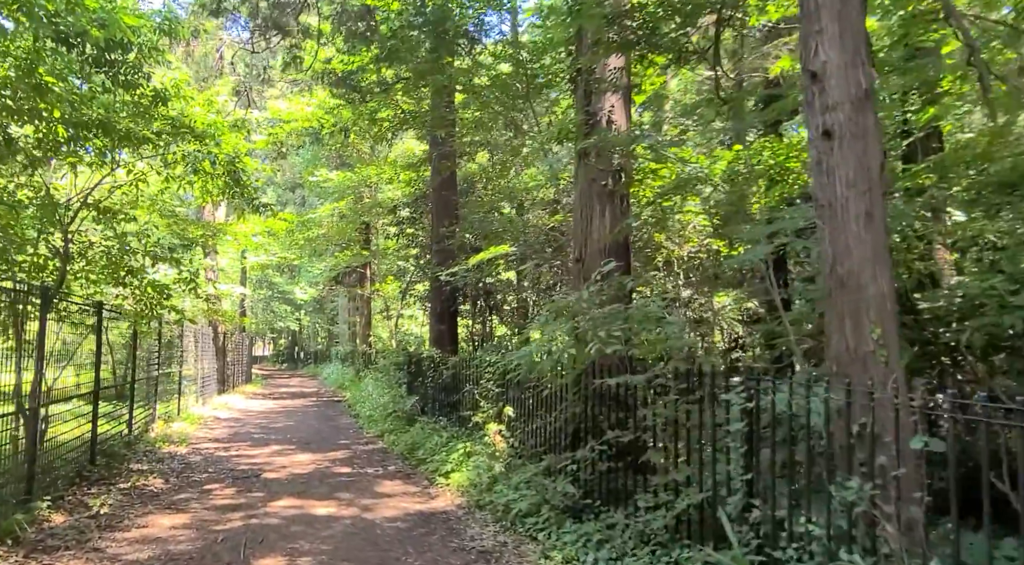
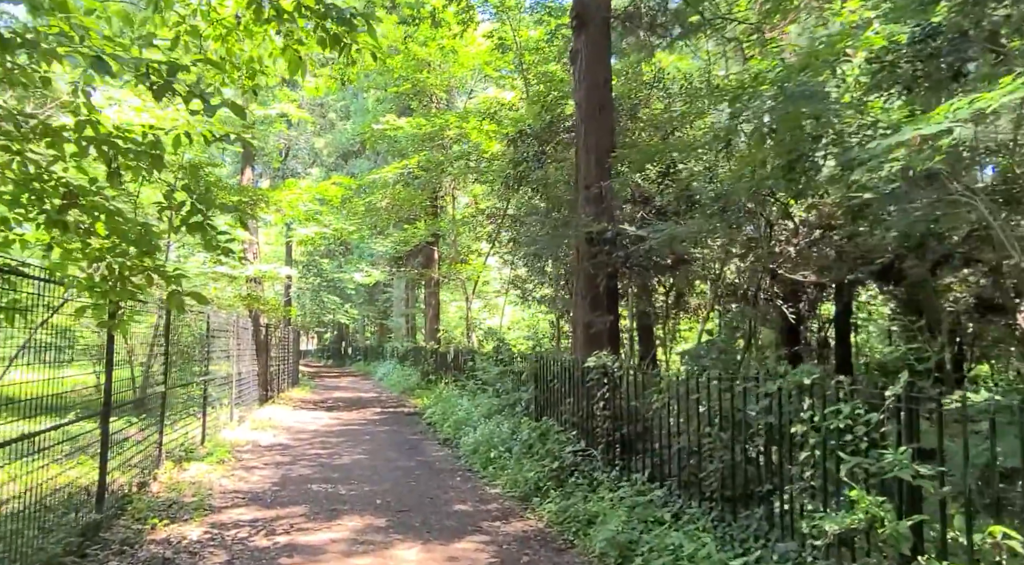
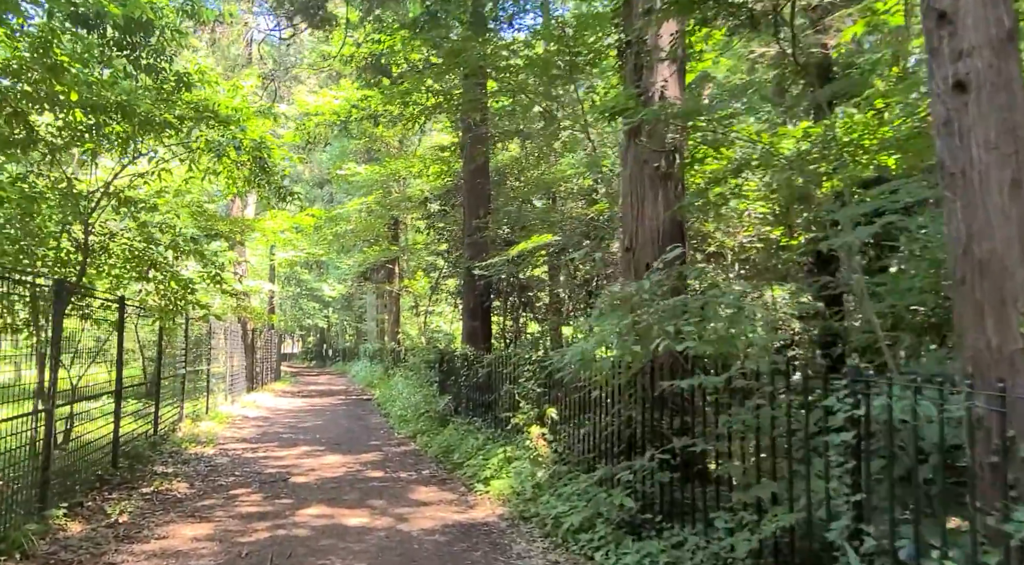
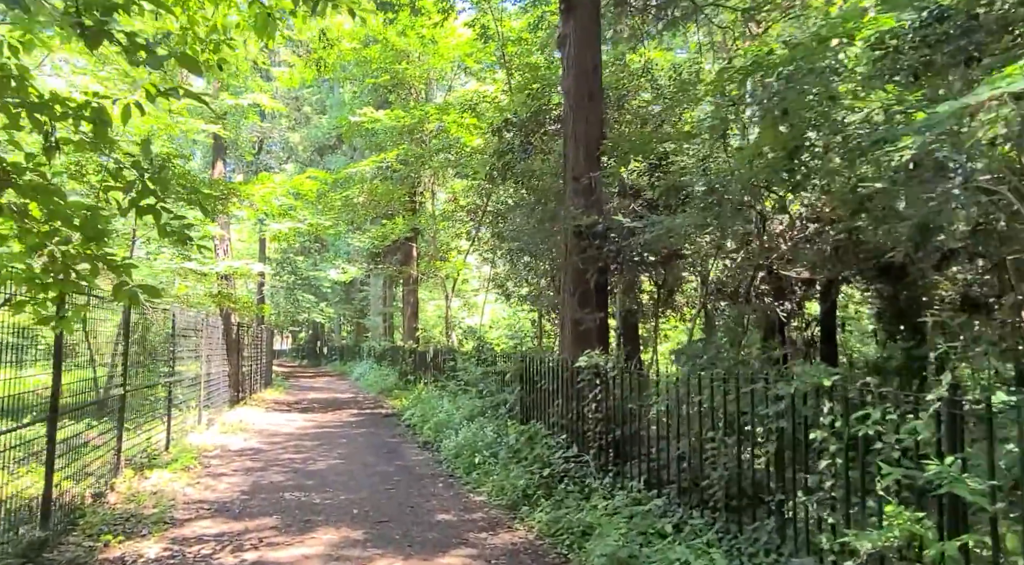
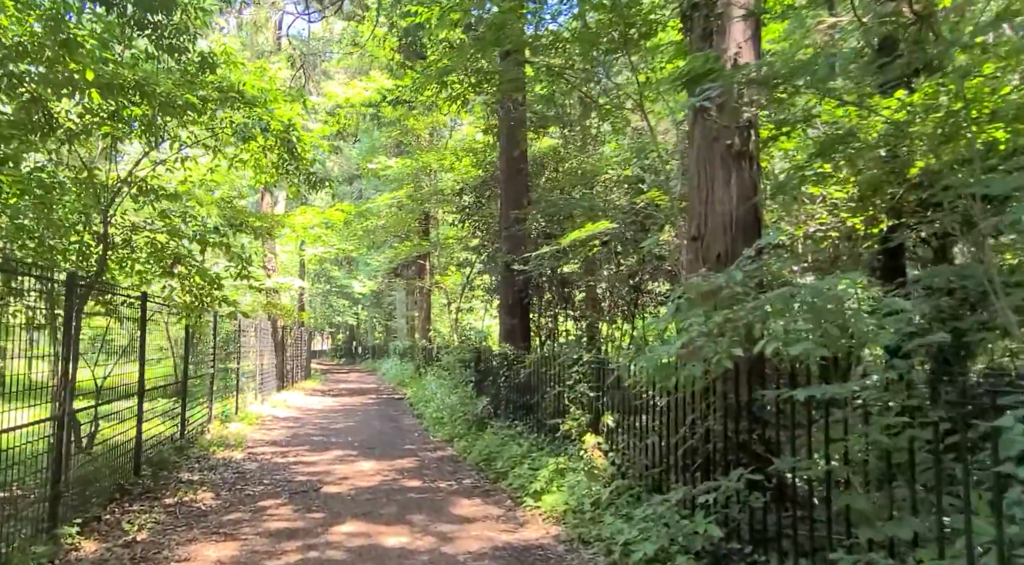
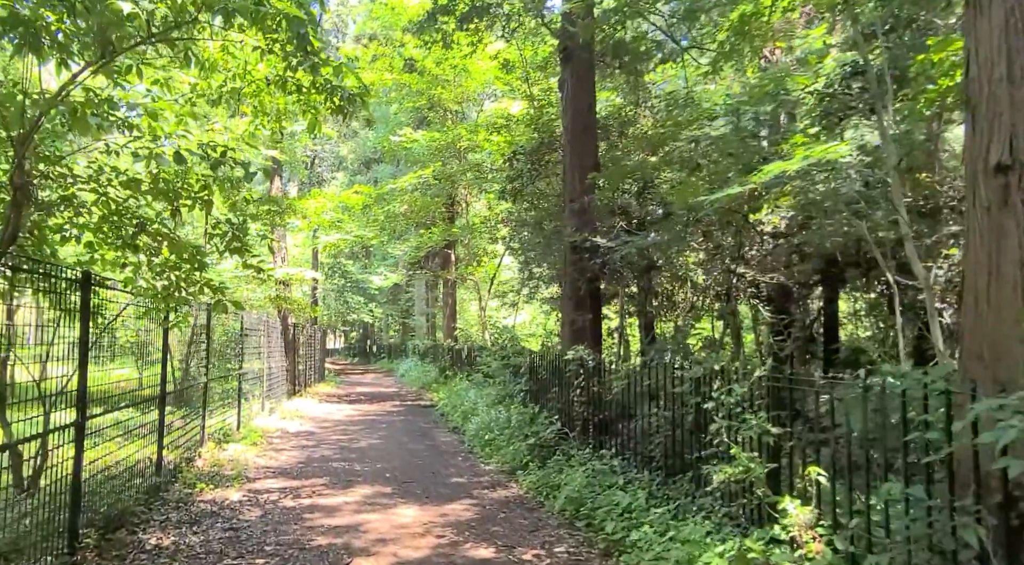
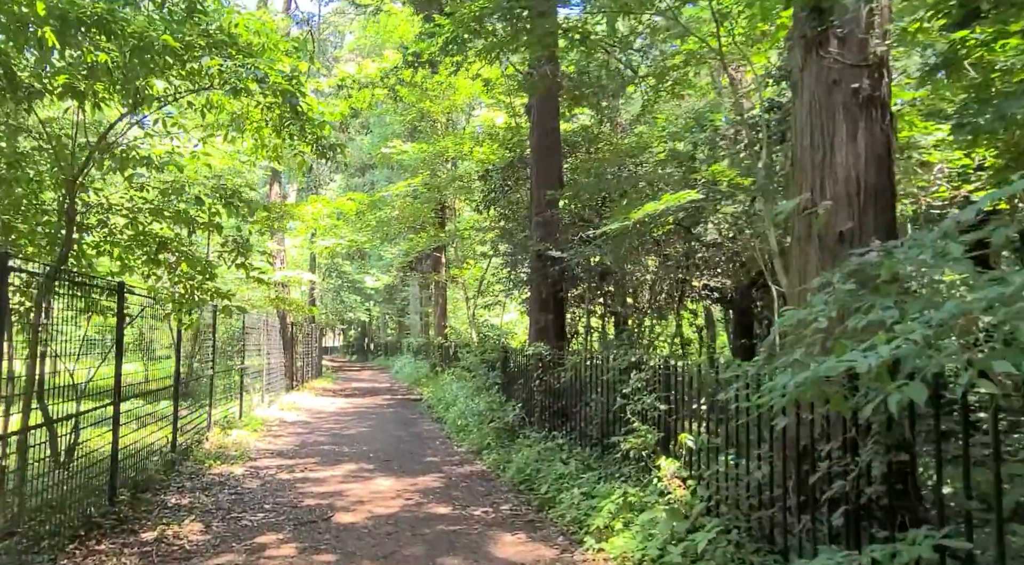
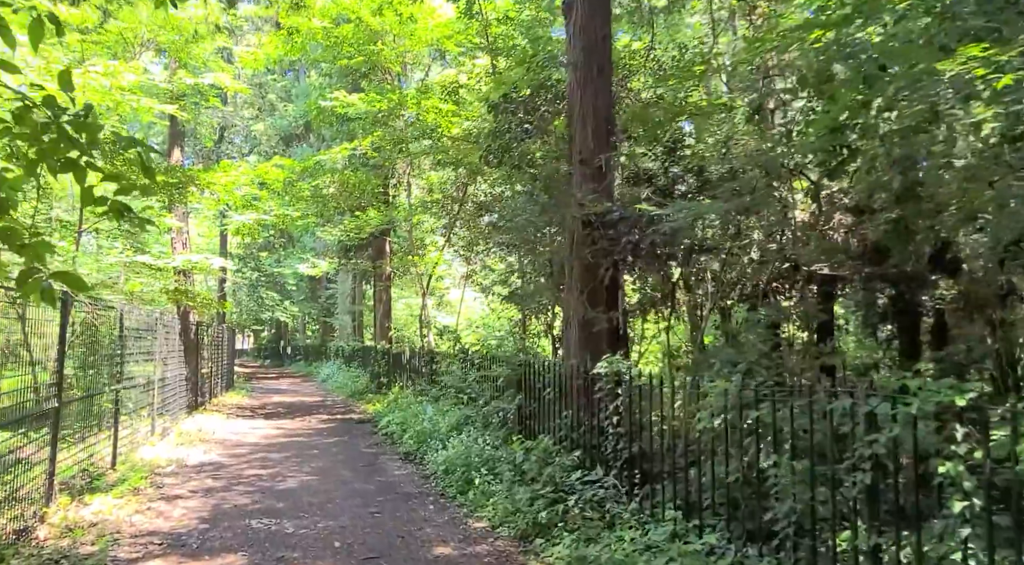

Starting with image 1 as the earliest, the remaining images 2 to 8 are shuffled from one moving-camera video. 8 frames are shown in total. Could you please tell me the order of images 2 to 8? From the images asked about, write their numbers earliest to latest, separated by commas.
3, 5, 7, 6, 2, 4, 8
